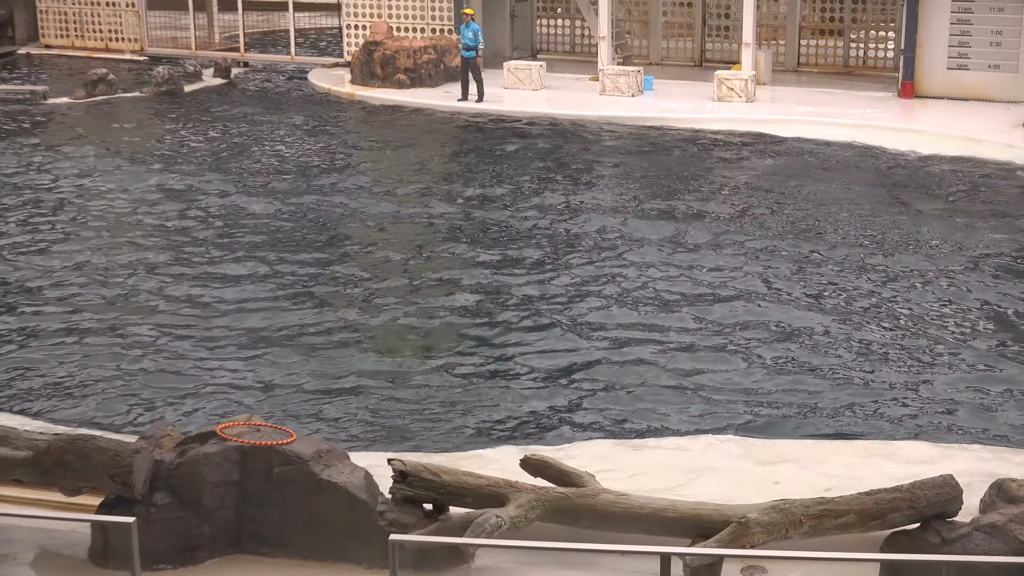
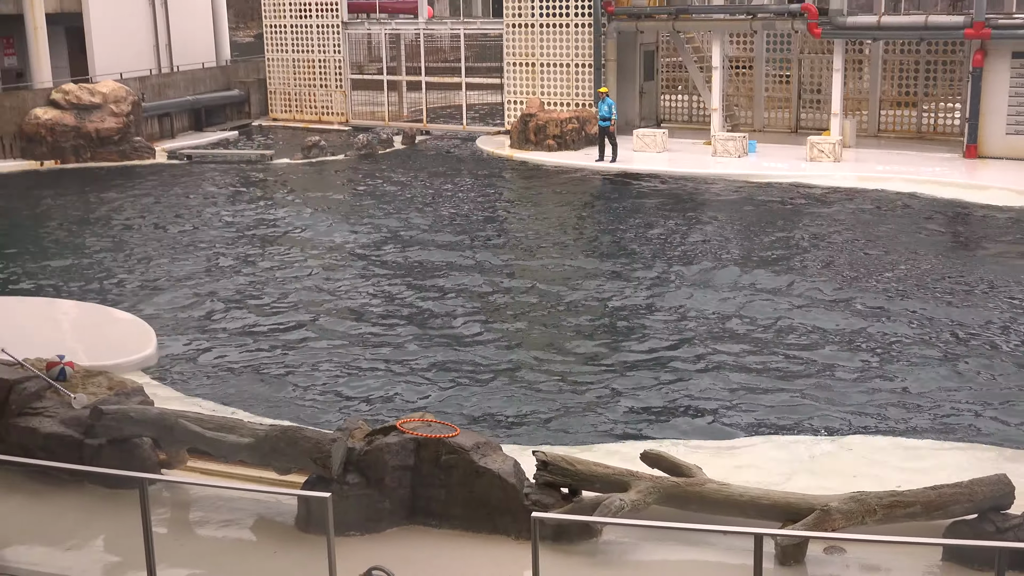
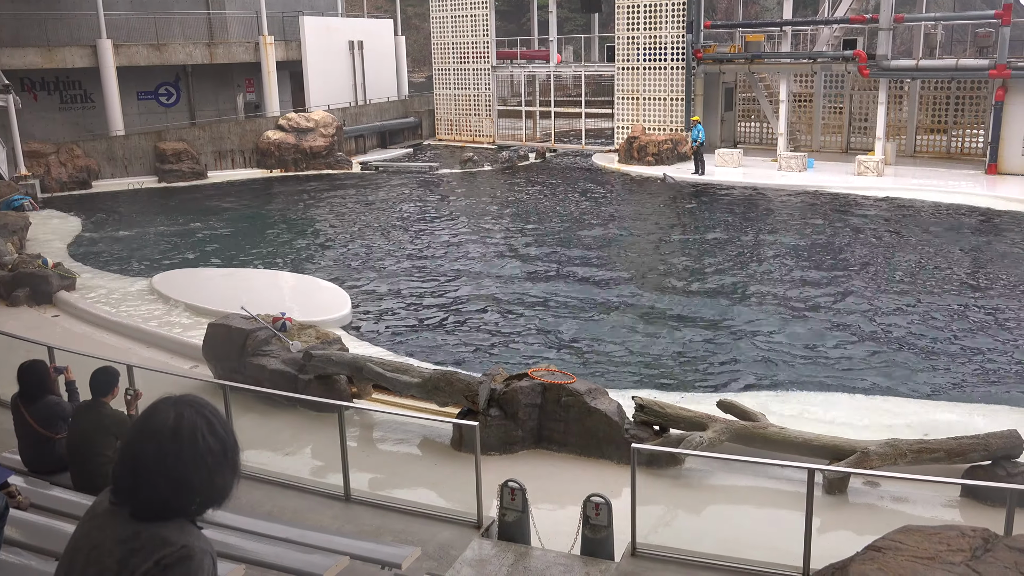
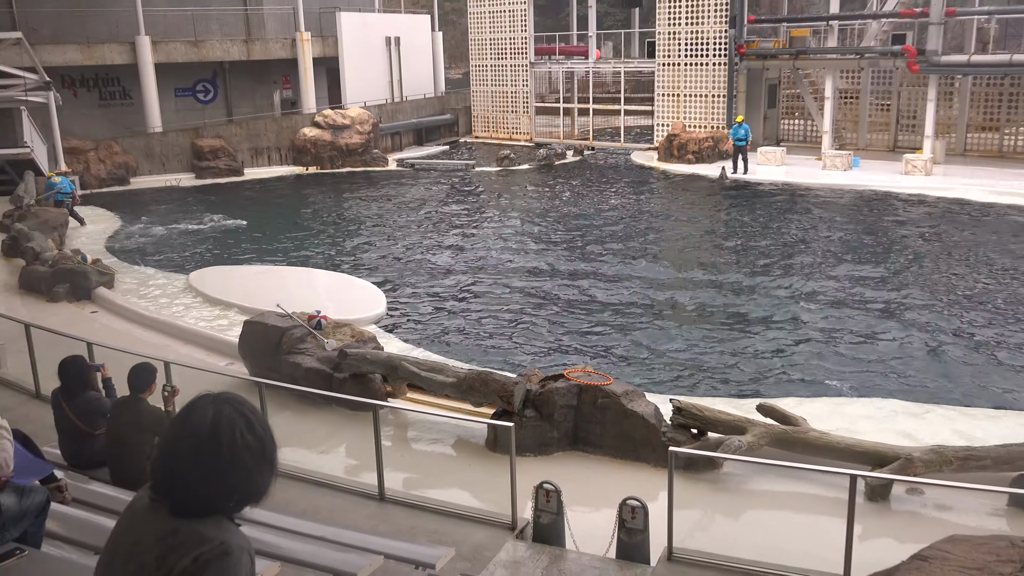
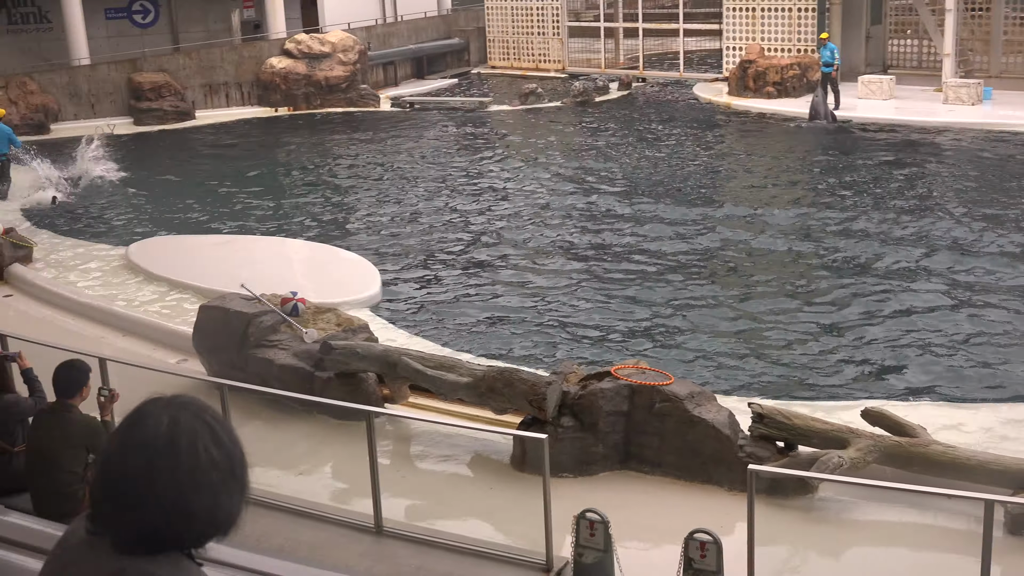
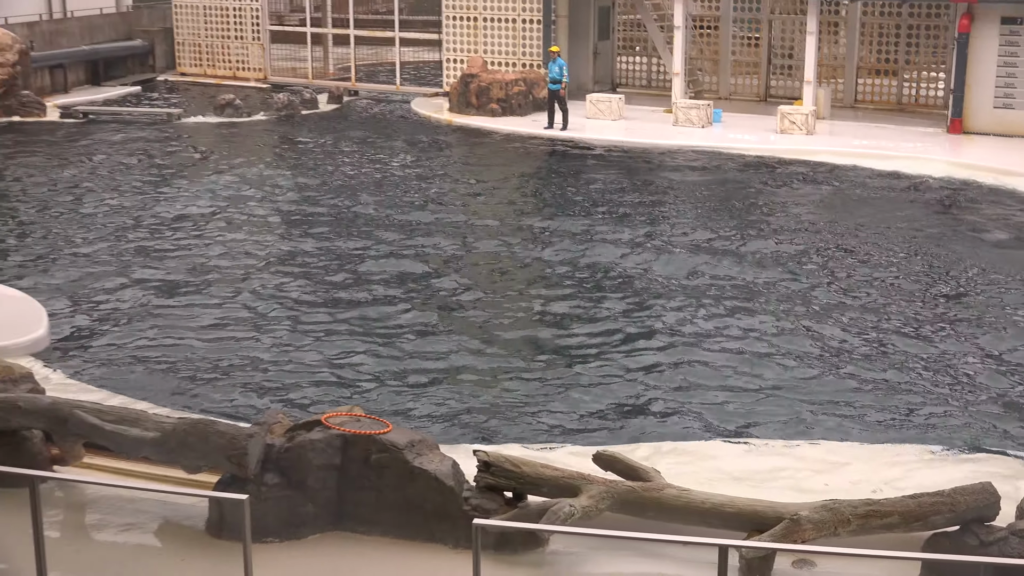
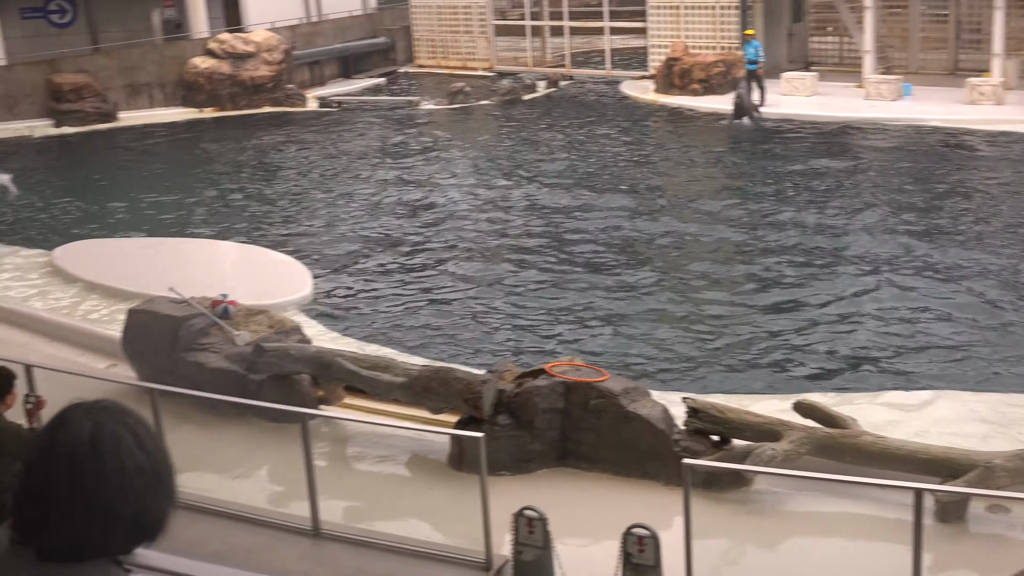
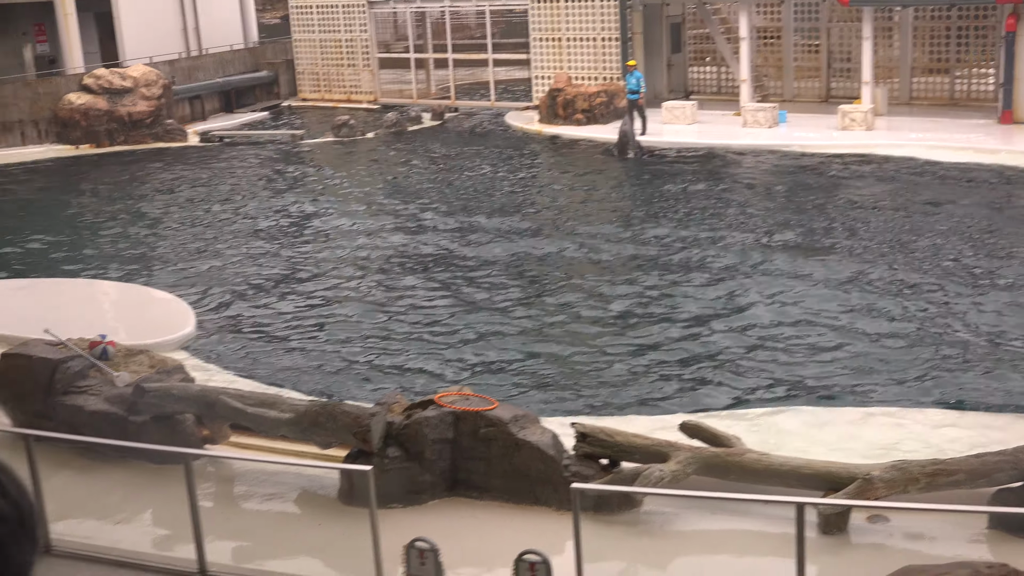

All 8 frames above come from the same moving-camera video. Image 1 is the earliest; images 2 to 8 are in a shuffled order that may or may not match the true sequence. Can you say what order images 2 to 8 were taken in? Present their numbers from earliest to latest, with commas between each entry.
6, 2, 8, 7, 5, 4, 3
